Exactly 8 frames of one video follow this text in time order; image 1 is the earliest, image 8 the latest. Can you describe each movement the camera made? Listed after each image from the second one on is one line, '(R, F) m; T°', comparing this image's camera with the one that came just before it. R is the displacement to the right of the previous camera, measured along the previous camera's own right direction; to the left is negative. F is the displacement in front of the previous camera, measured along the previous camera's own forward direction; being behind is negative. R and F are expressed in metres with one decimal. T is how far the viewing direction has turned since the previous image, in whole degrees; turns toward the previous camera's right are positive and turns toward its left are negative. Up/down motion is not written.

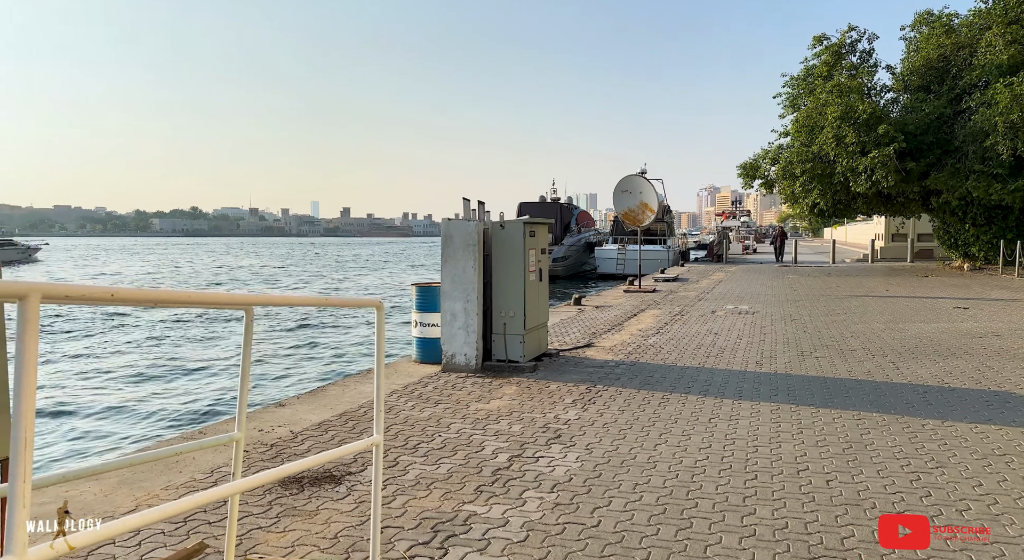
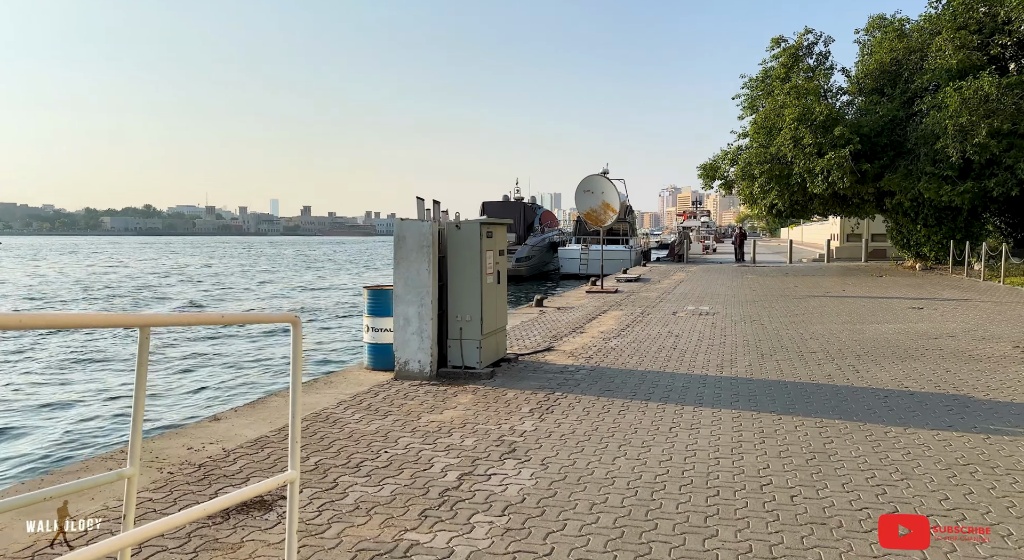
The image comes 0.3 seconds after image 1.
(+0.1, +0.3) m; +3°
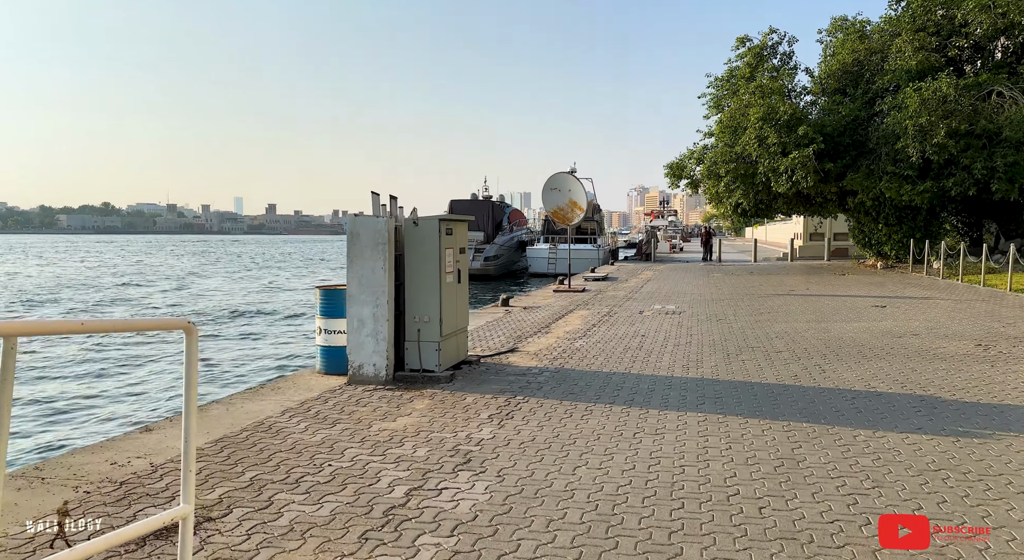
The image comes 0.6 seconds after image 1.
(+0.1, +0.3) m; +2°
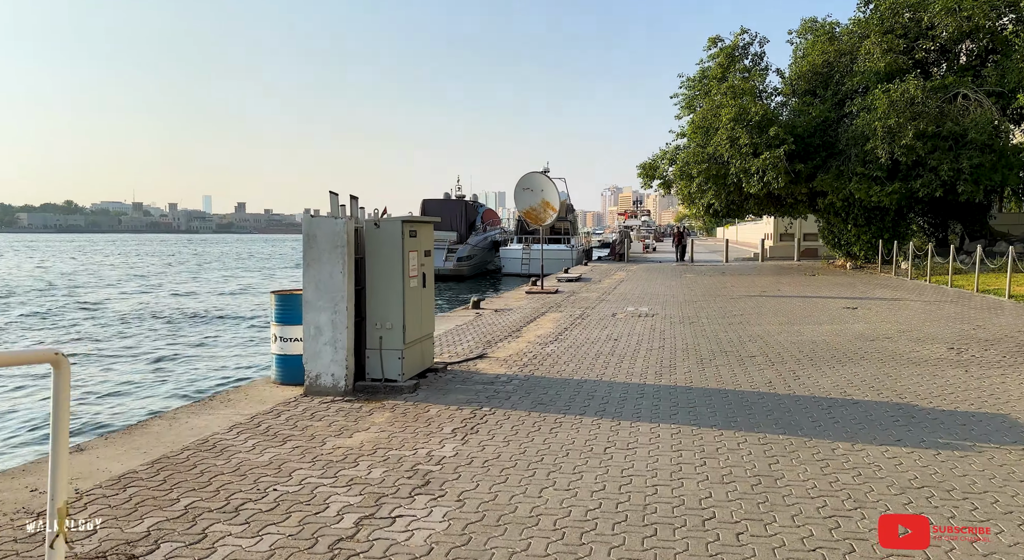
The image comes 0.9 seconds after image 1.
(+0.1, +0.3) m; +2°
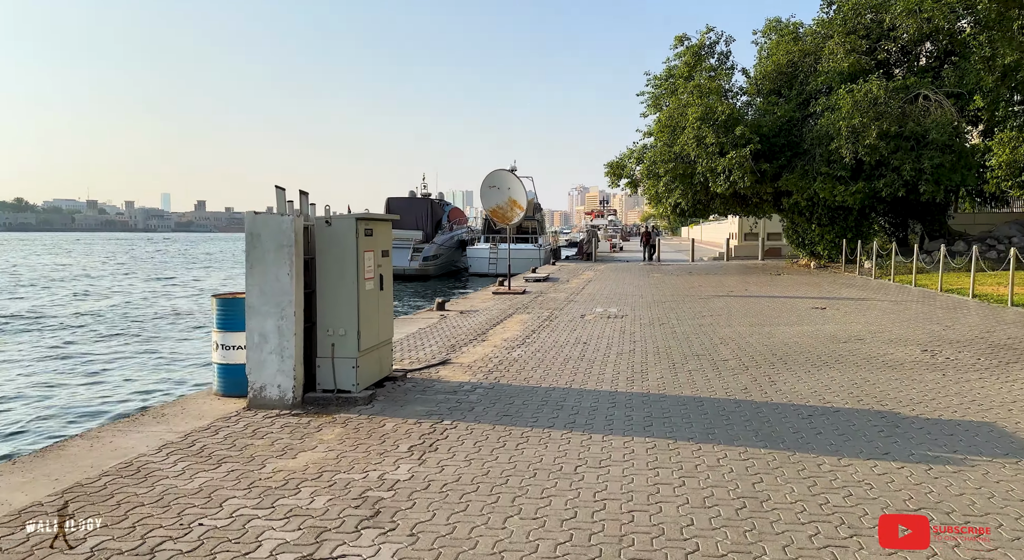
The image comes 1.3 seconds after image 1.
(0.0, +0.5) m; +3°
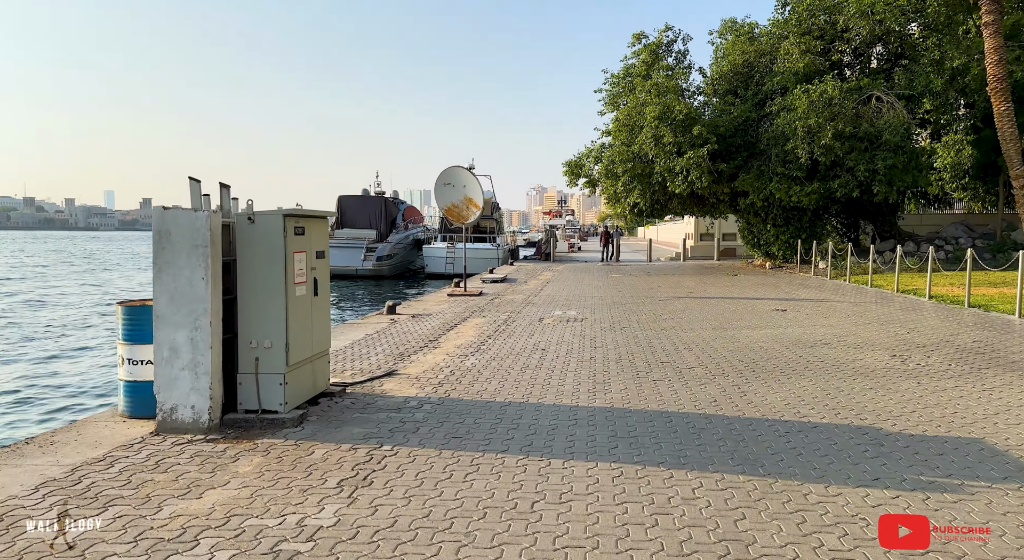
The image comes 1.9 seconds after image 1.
(+0.1, +0.7) m; +3°
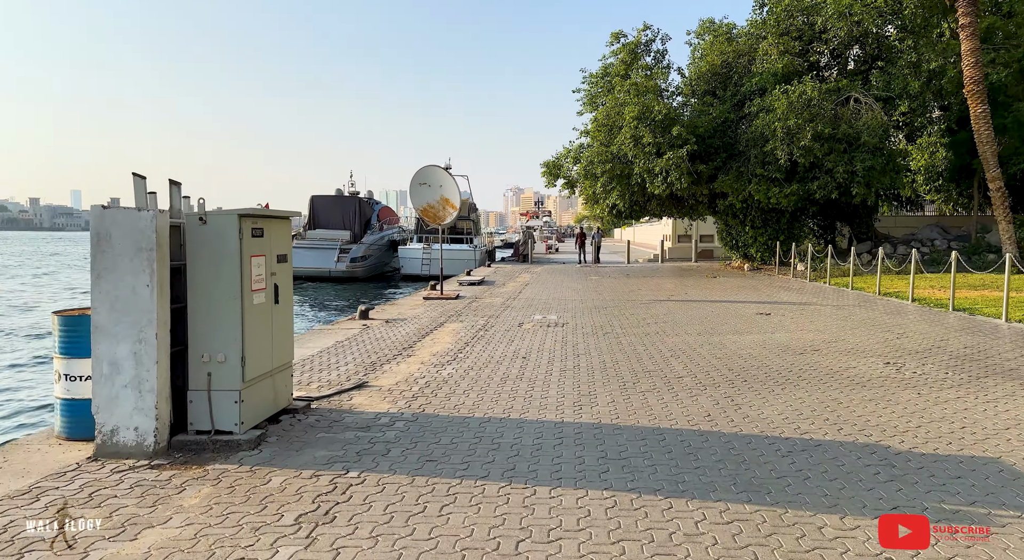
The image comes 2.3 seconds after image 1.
(0.0, +0.5) m; +2°
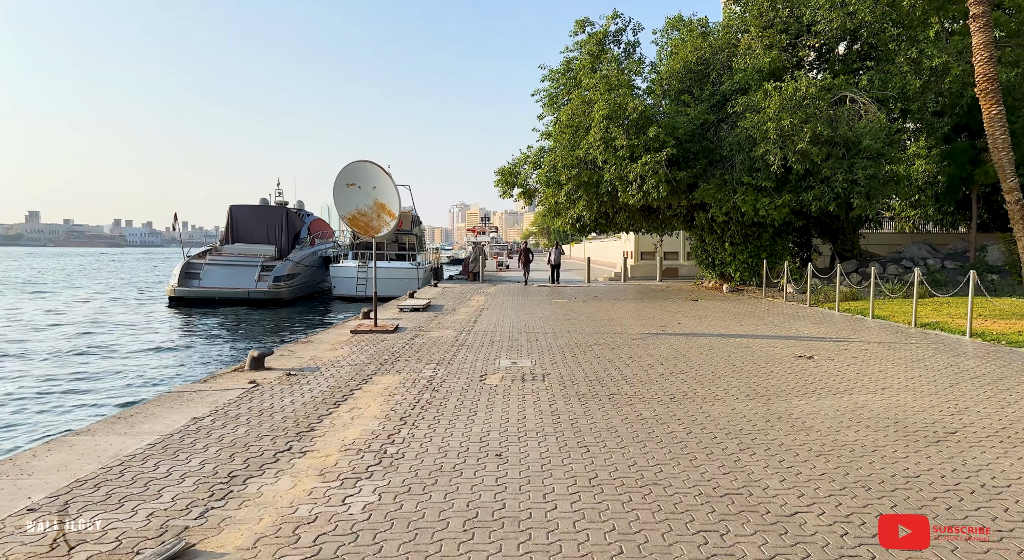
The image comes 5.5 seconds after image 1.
(-0.2, +4.1) m; +4°
